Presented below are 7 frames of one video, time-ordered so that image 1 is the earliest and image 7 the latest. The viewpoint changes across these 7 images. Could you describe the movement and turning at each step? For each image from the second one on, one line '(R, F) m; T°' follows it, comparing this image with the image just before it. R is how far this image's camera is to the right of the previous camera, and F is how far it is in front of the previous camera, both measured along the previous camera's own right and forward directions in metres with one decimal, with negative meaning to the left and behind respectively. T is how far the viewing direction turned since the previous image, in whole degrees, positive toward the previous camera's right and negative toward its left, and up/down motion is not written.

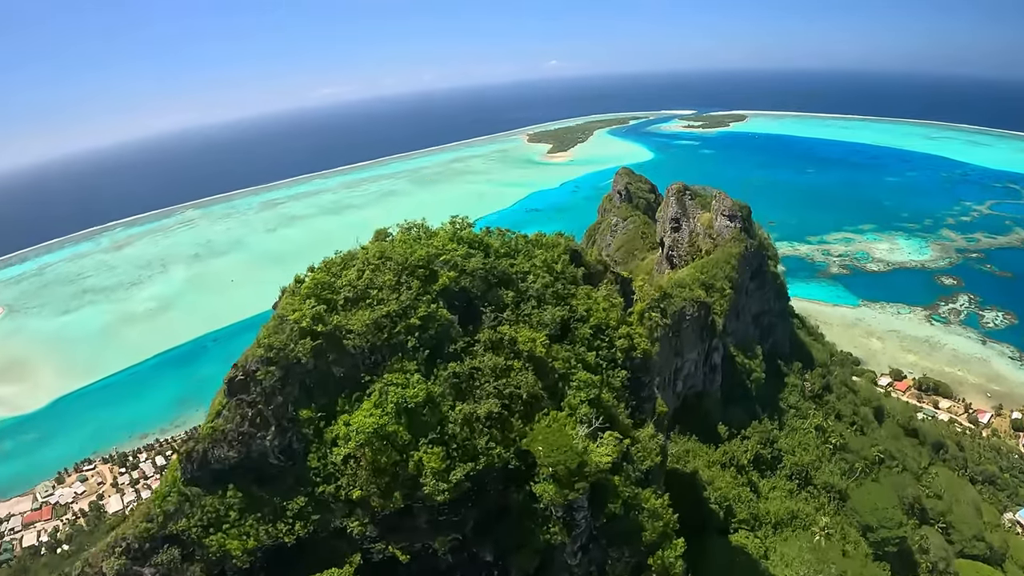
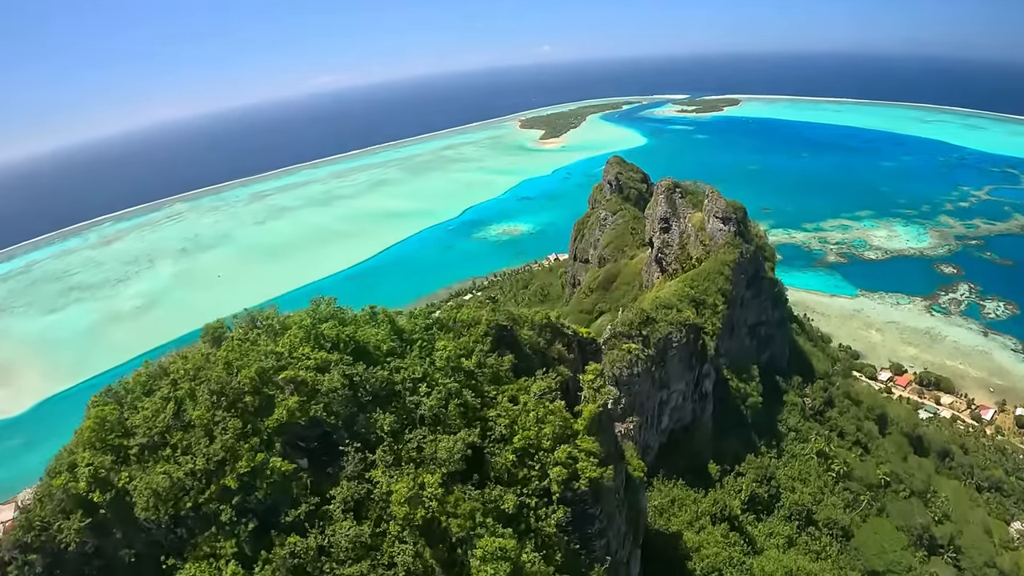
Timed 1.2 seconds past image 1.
(+0.7, +1.7) m; 0°
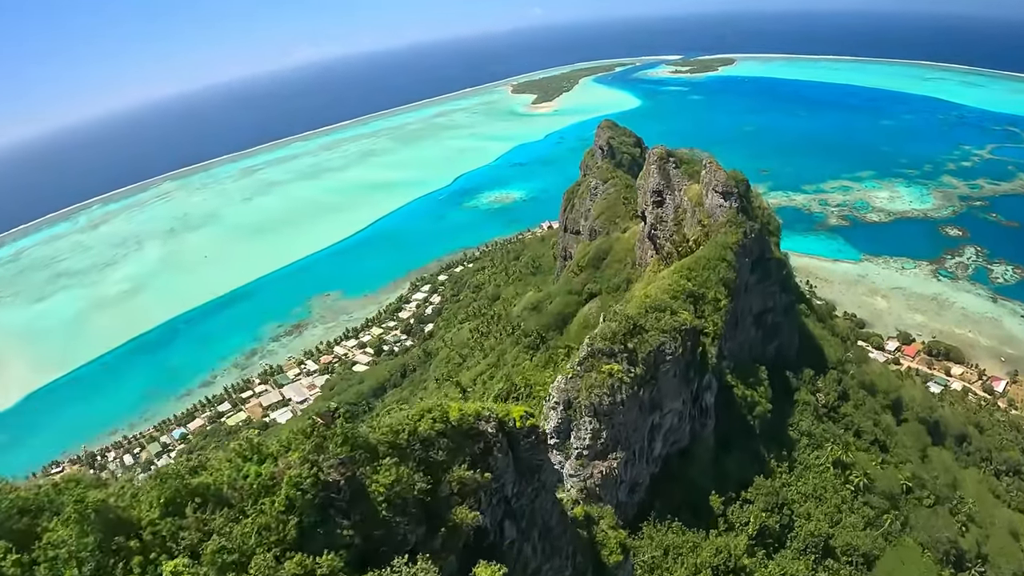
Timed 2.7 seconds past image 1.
(+0.7, +2.4) m; 0°
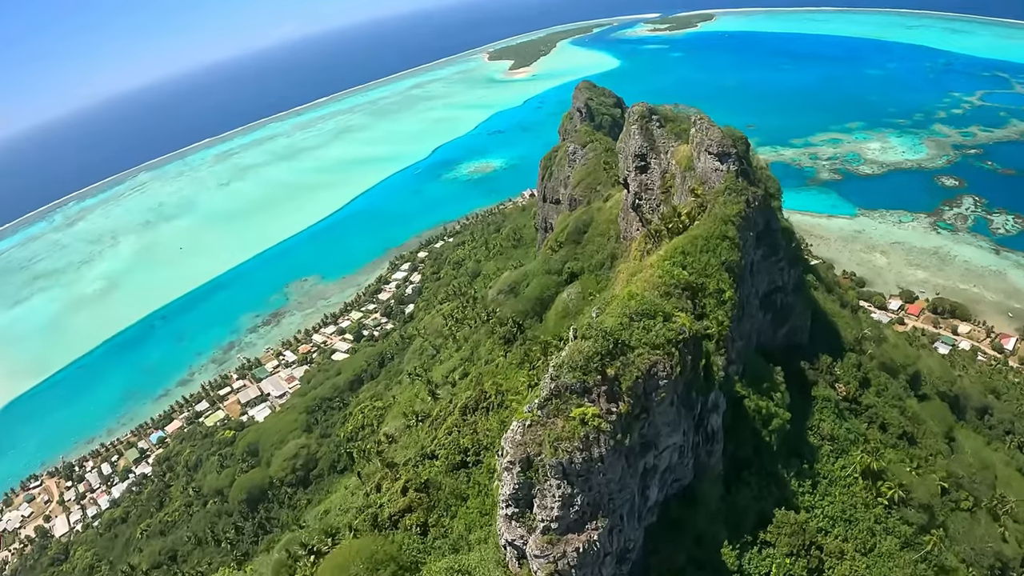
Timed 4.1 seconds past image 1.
(+0.7, +2.7) m; +1°
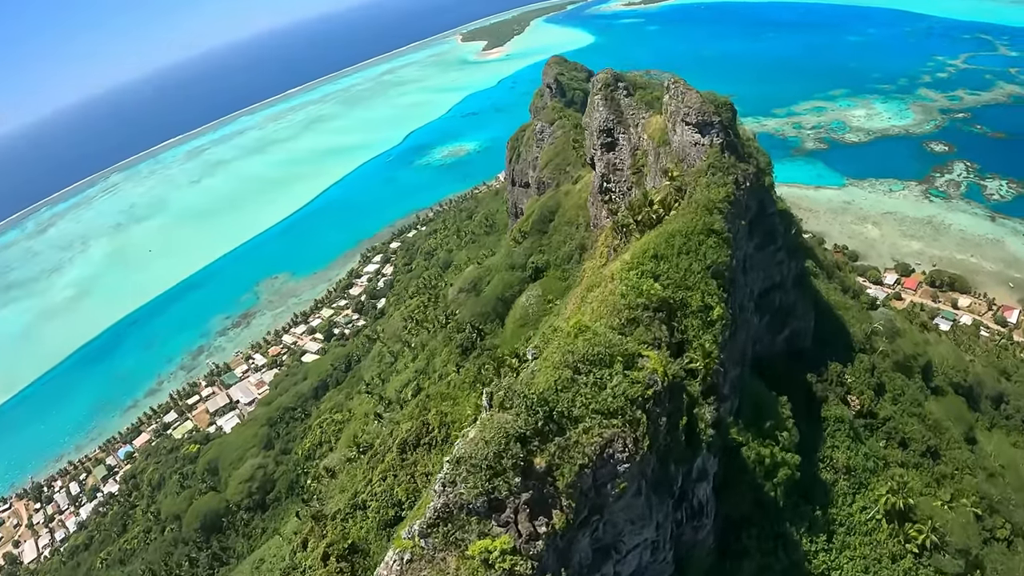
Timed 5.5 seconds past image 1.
(+0.9, +2.6) m; +1°
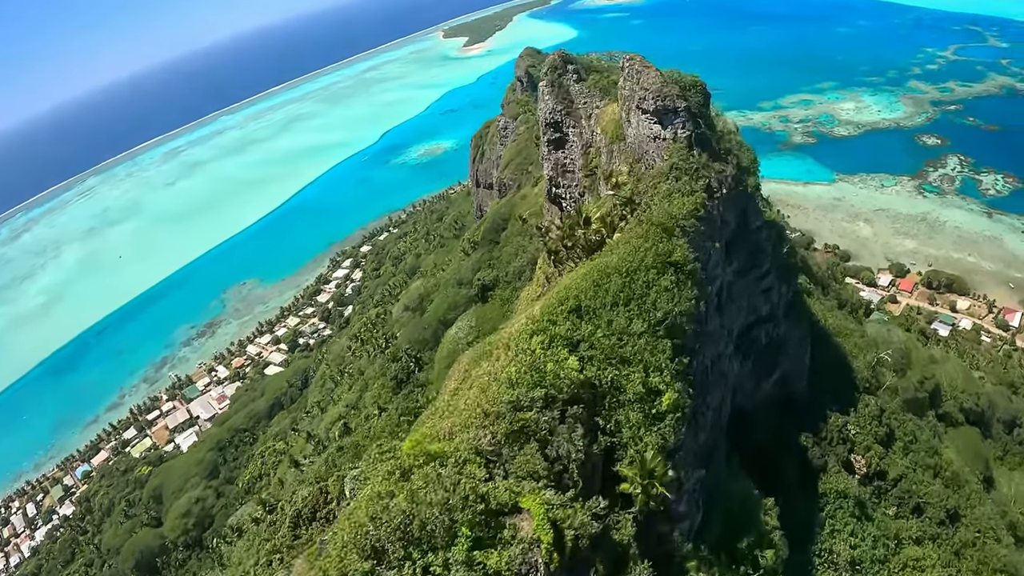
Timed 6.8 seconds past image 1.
(+1.2, +2.6) m; +1°
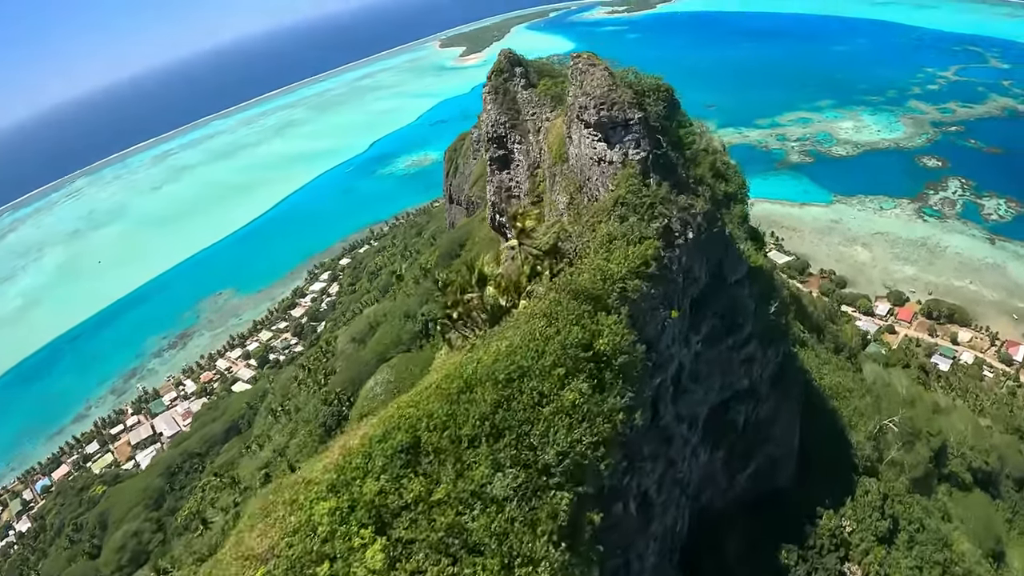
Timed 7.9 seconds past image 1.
(+1.0, +1.9) m; 0°
